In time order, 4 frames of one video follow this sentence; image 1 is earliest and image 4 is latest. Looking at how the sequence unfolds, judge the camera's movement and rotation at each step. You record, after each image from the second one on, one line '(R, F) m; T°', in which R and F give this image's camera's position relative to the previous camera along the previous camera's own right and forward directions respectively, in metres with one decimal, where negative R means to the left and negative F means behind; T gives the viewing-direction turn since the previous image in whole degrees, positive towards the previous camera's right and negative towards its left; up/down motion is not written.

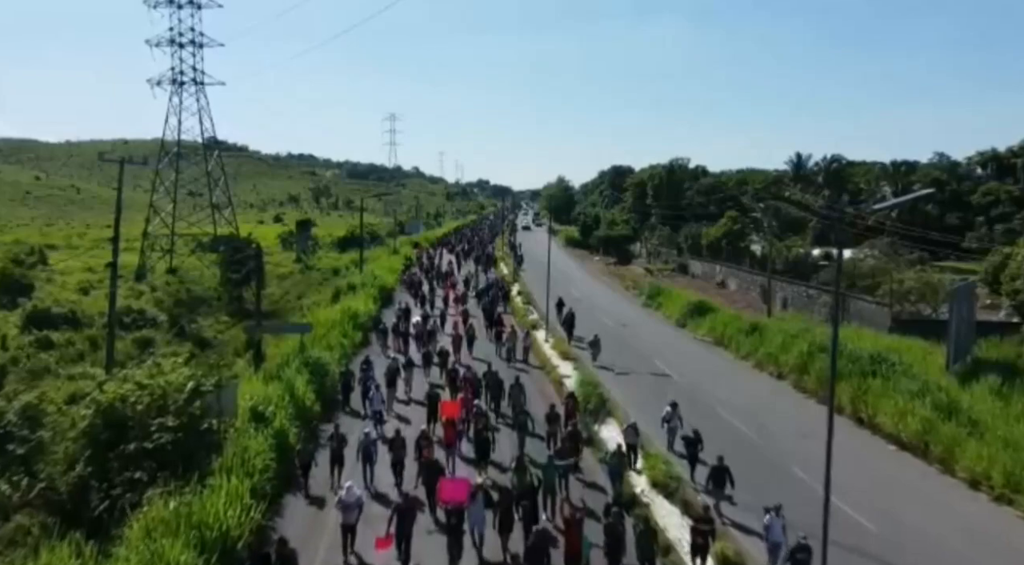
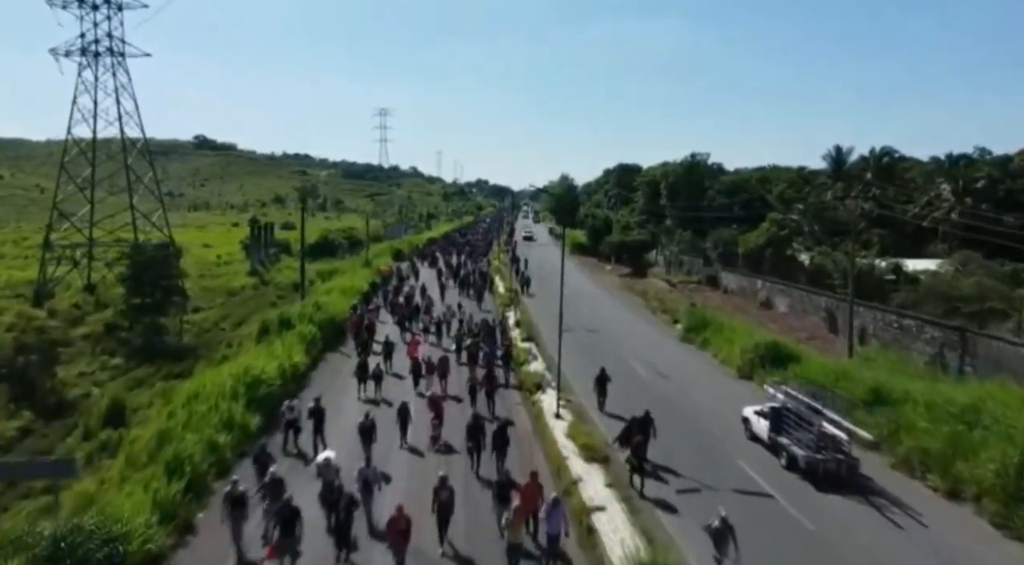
(+0.2, +10.8) m; 0°
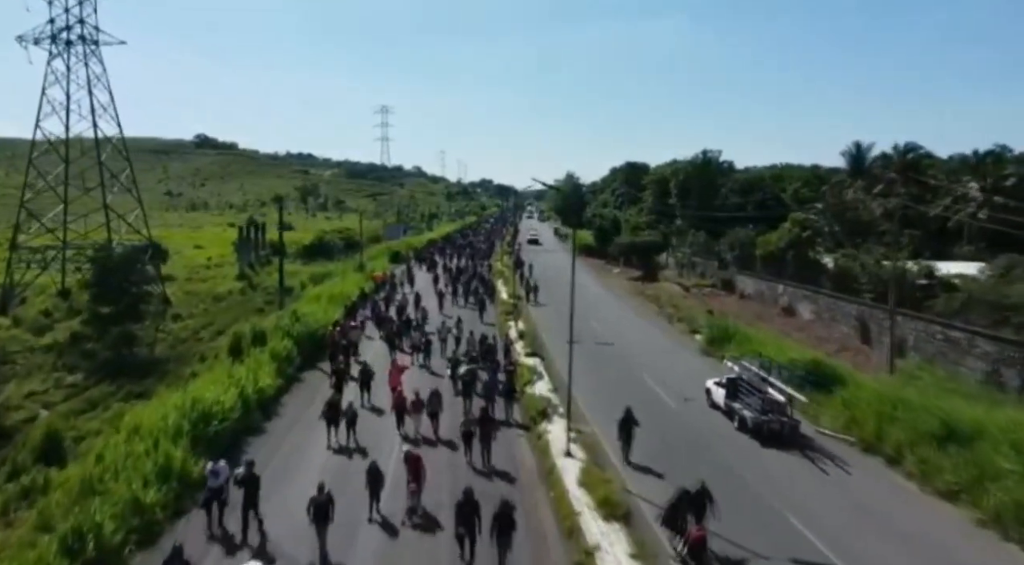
(+0.1, +3.2) m; 0°
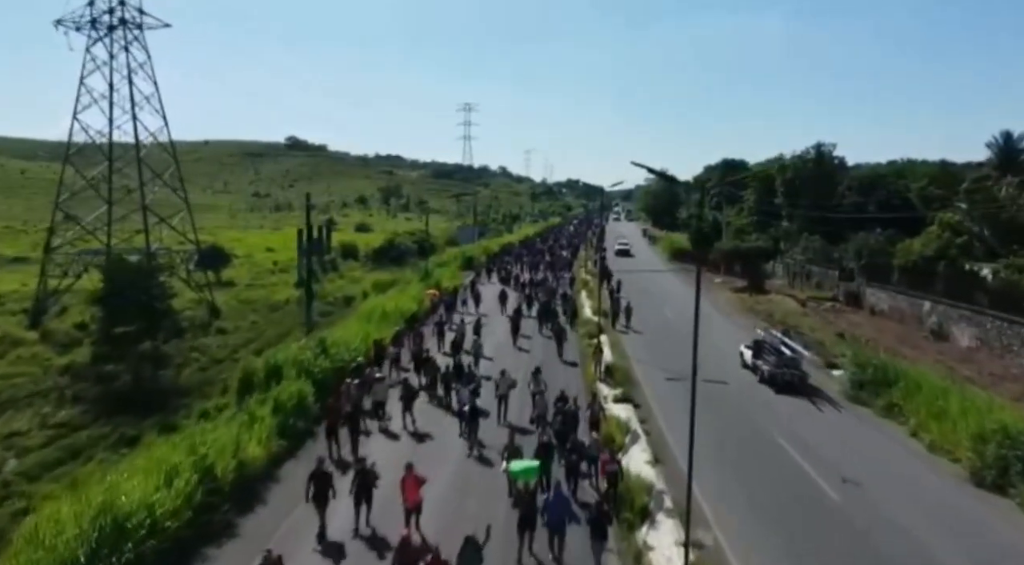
(0.0, +6.2) m; -7°
